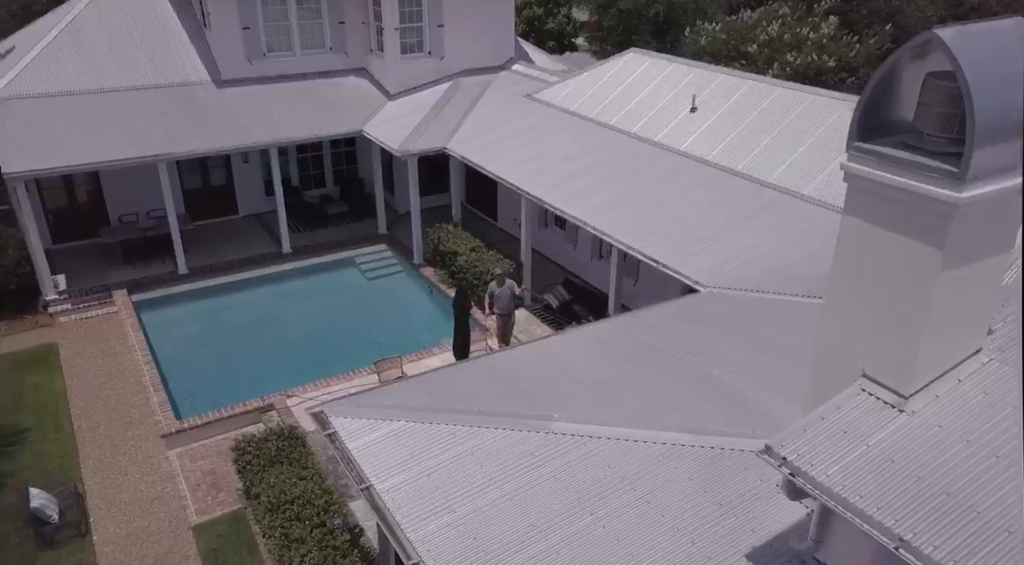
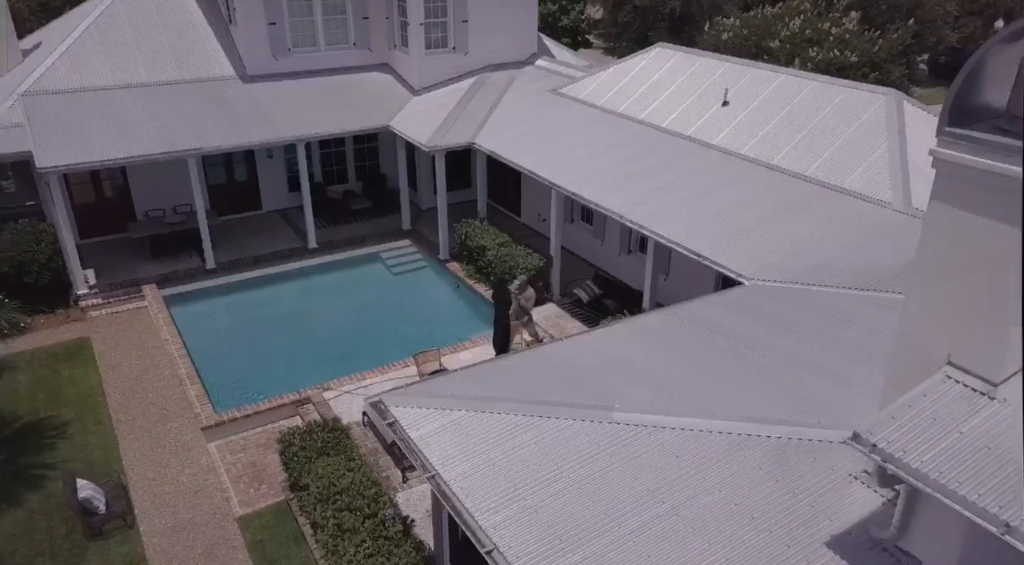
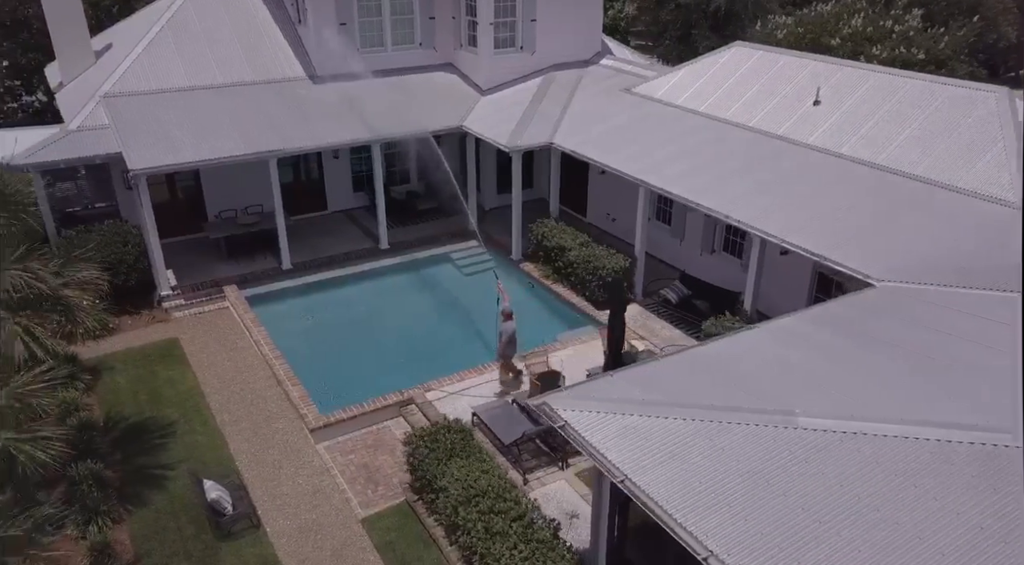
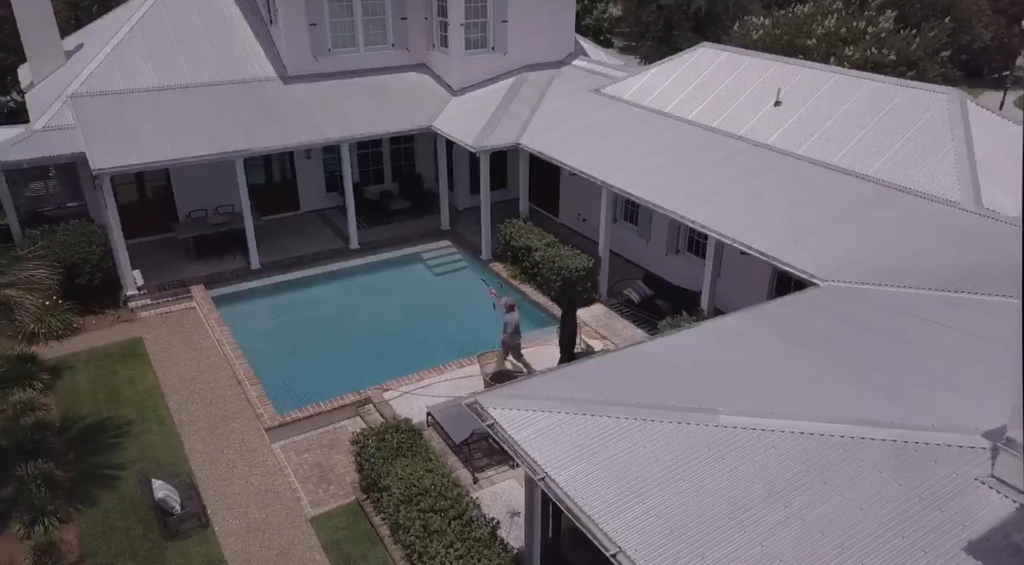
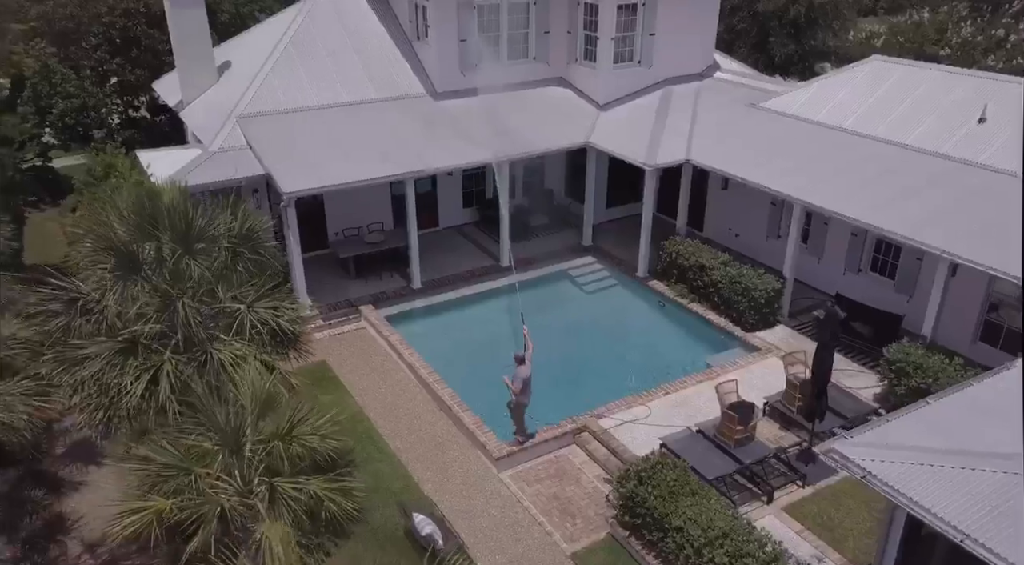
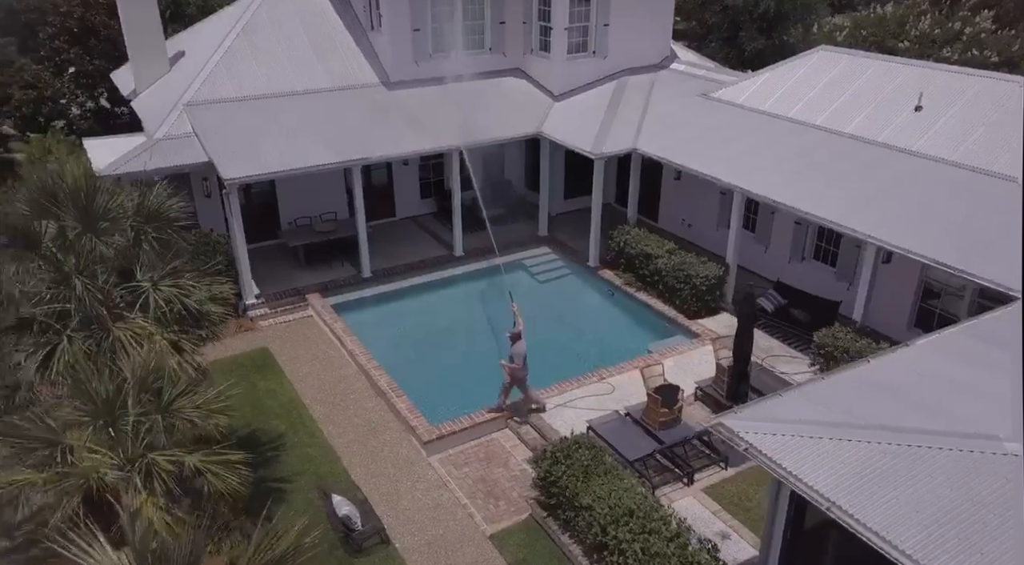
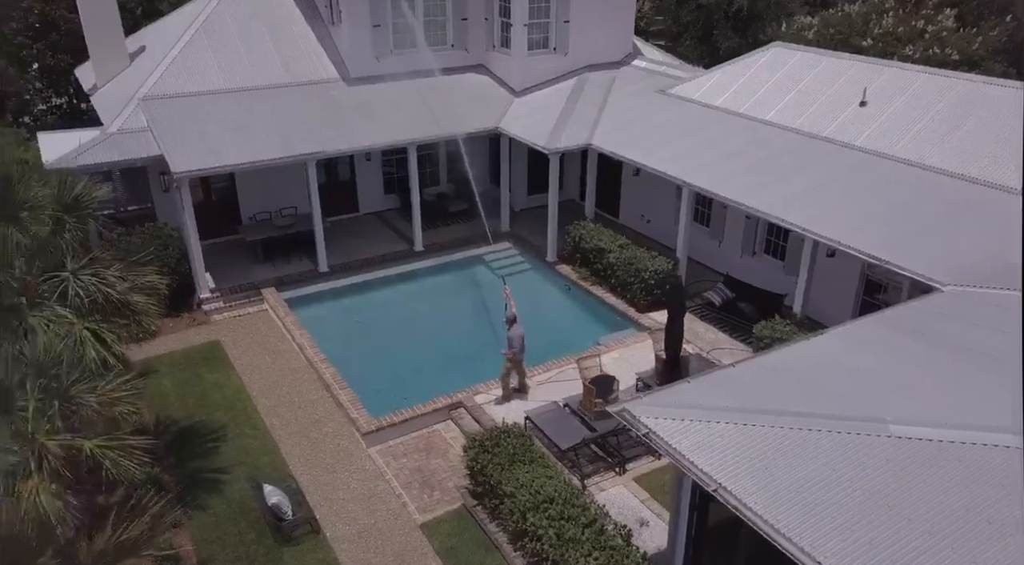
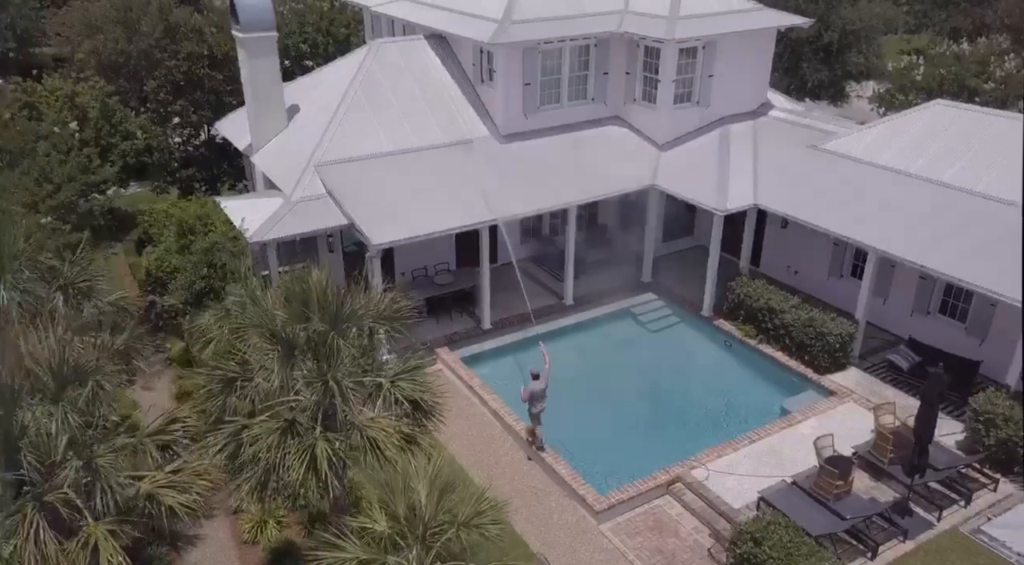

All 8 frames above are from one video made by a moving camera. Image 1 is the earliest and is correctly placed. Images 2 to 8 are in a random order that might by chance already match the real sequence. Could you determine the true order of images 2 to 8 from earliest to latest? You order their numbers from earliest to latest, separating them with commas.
2, 4, 3, 7, 6, 5, 8
